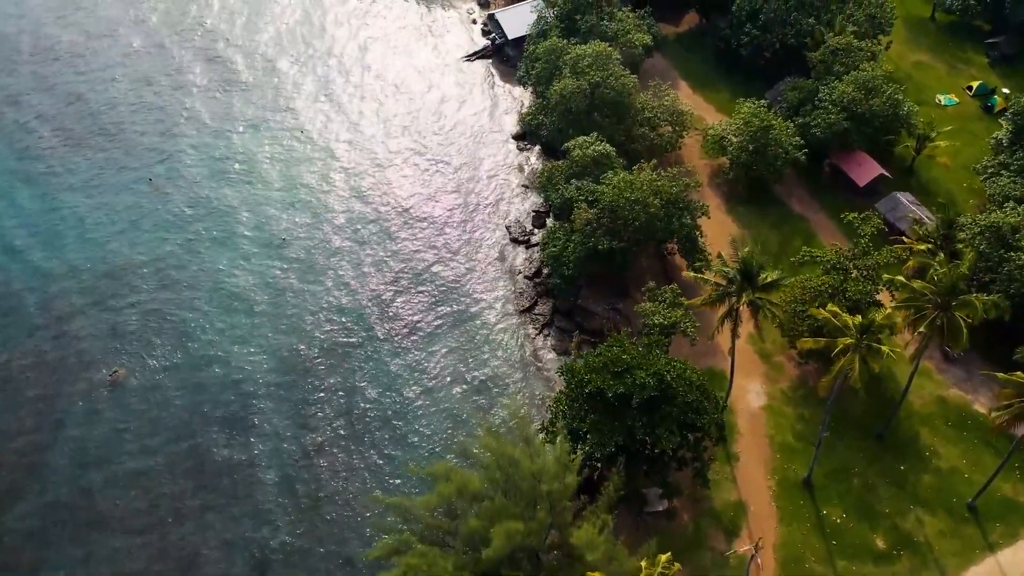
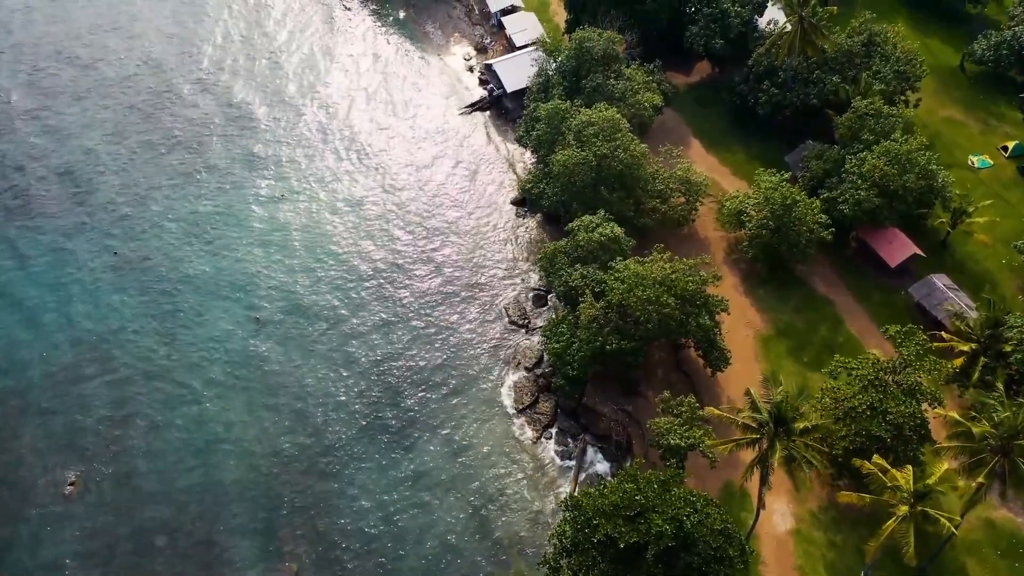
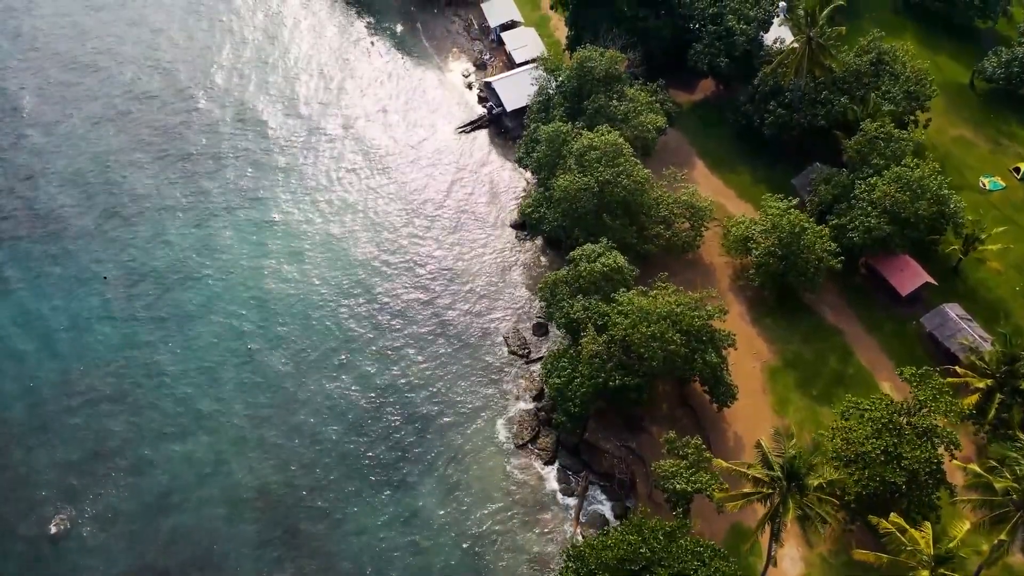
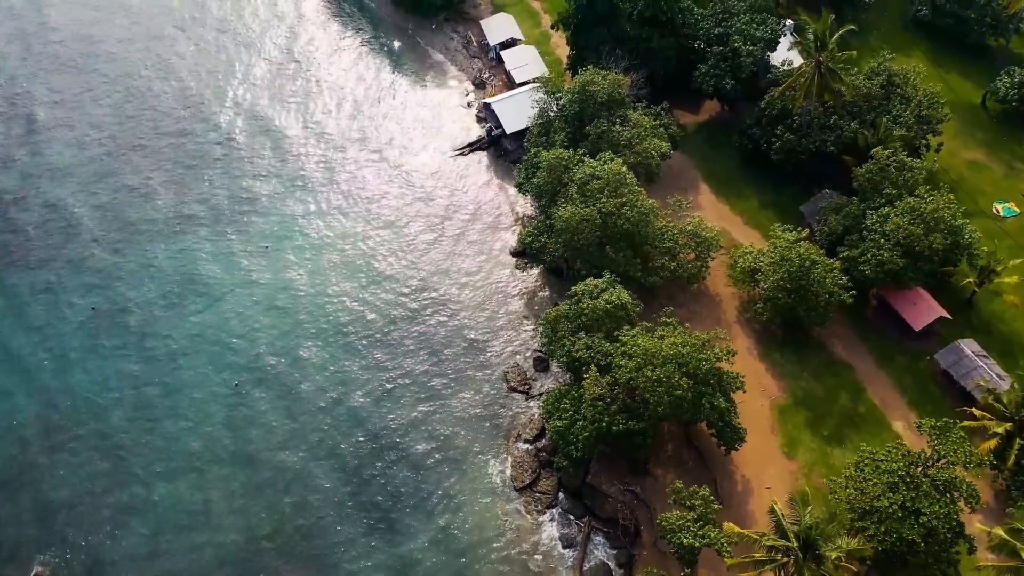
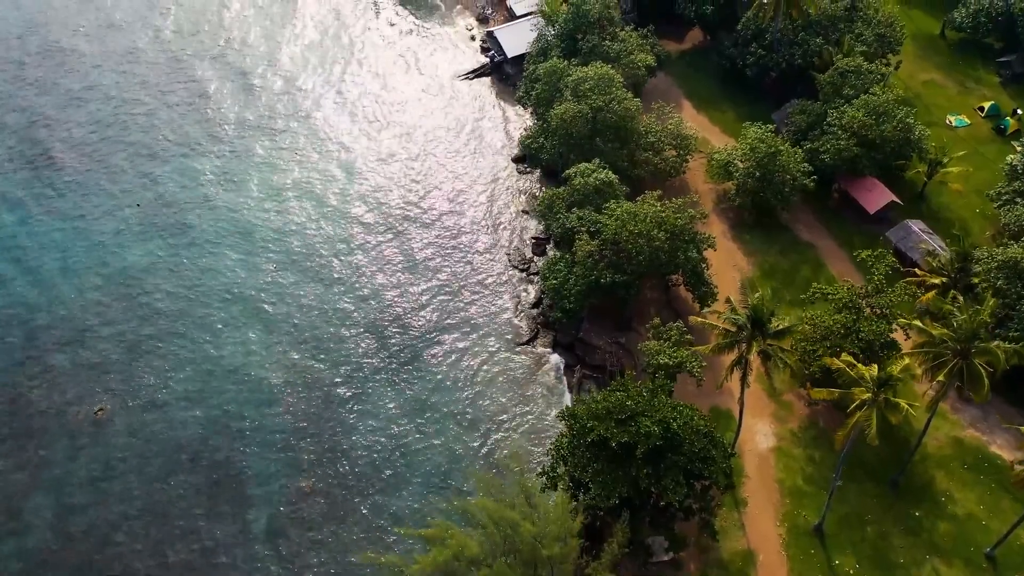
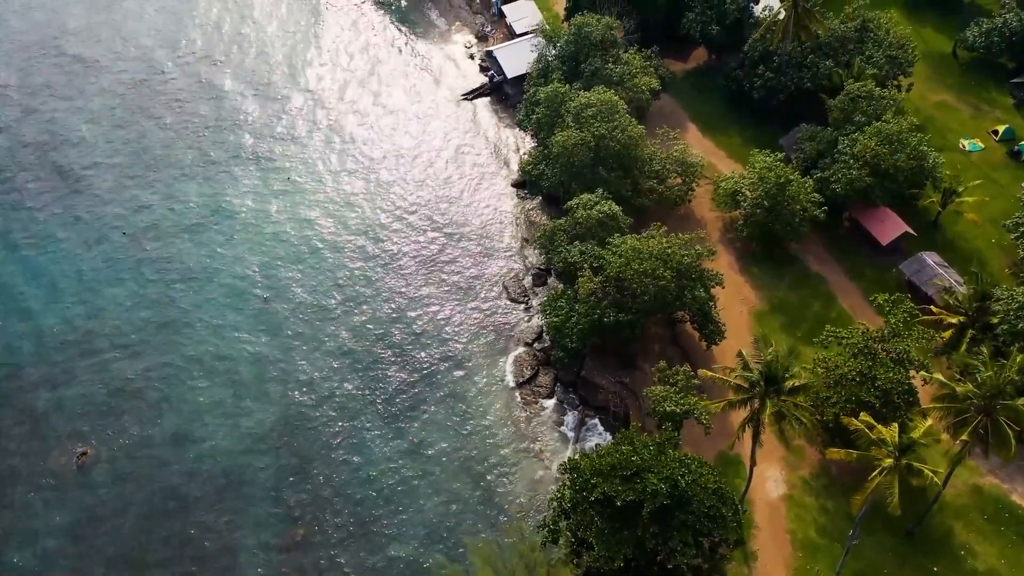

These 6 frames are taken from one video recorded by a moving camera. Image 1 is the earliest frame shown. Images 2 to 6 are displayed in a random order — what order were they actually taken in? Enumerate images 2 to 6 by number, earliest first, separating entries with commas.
5, 6, 2, 3, 4
